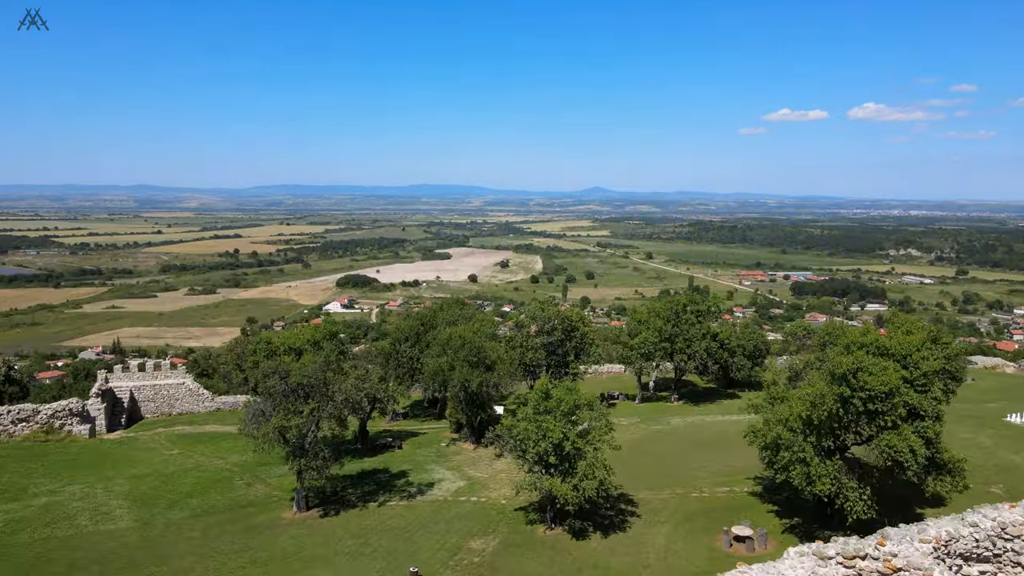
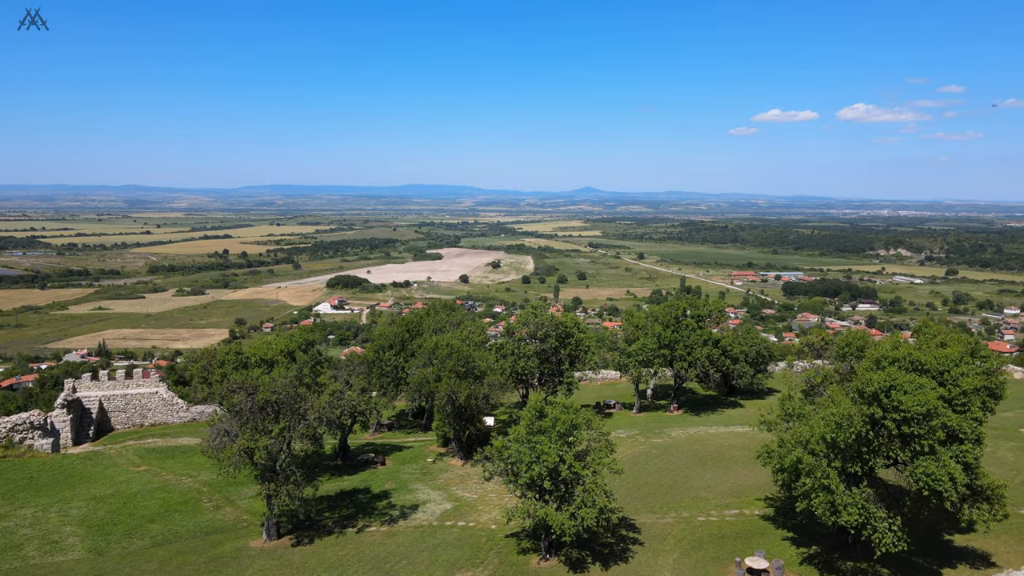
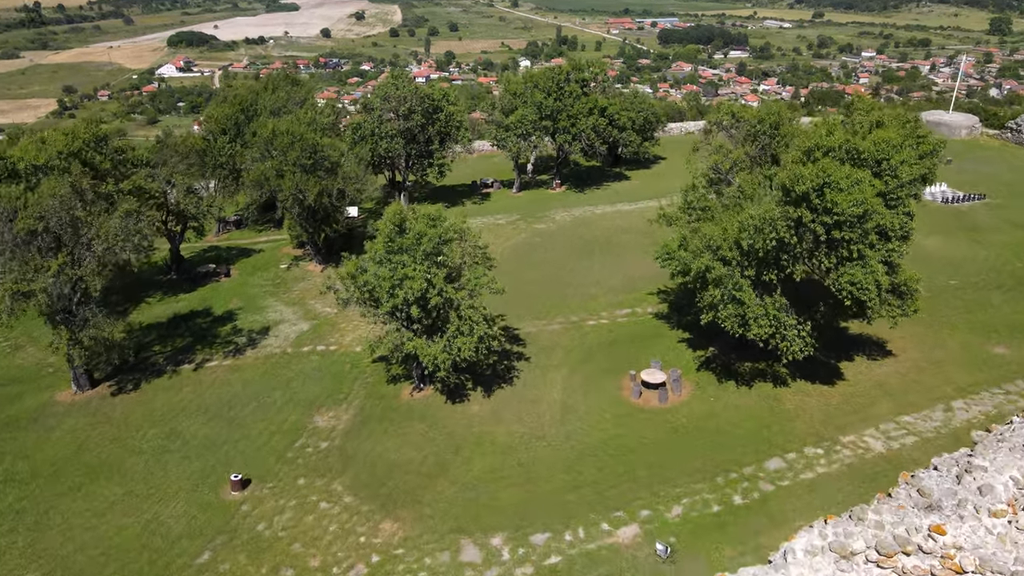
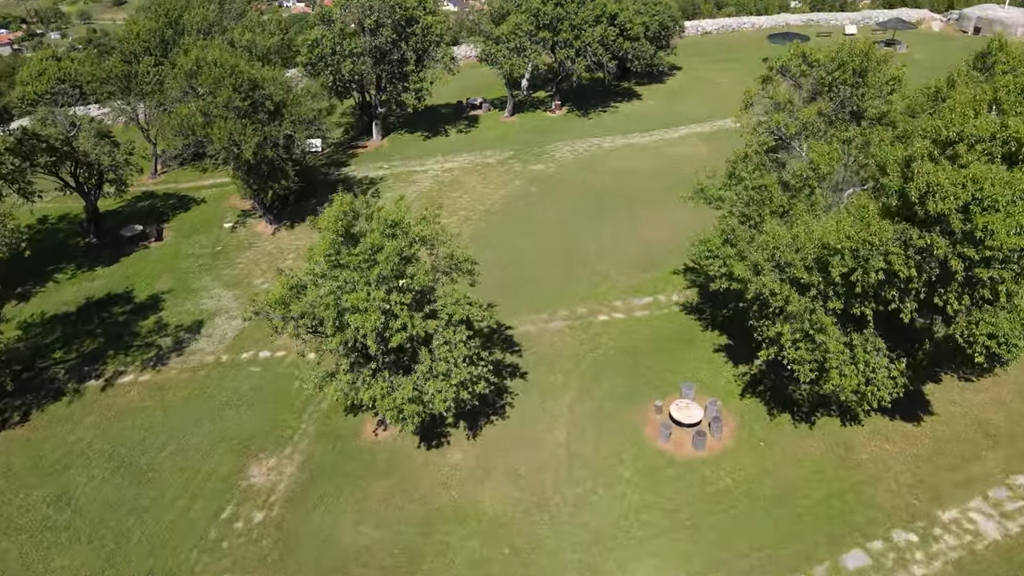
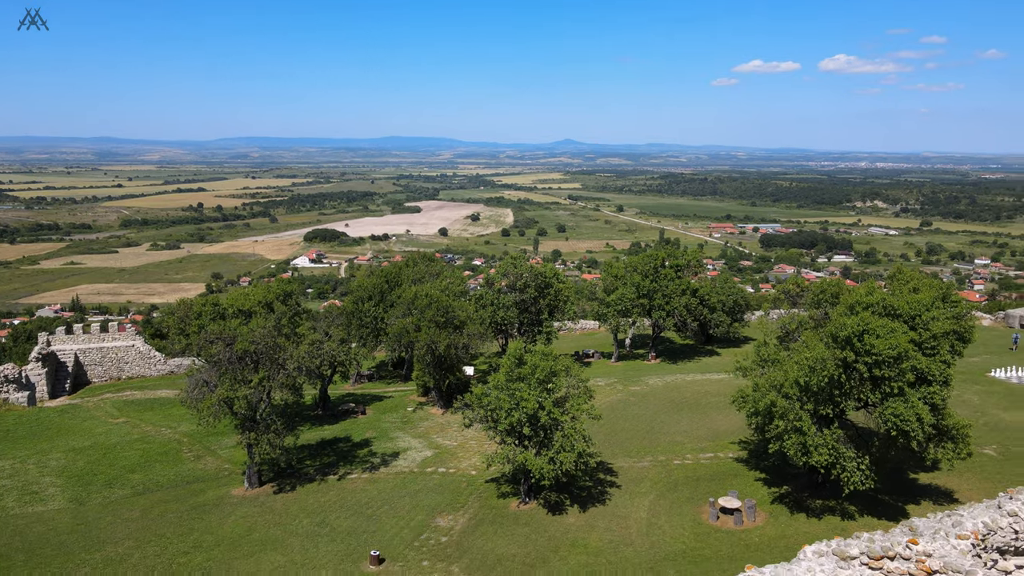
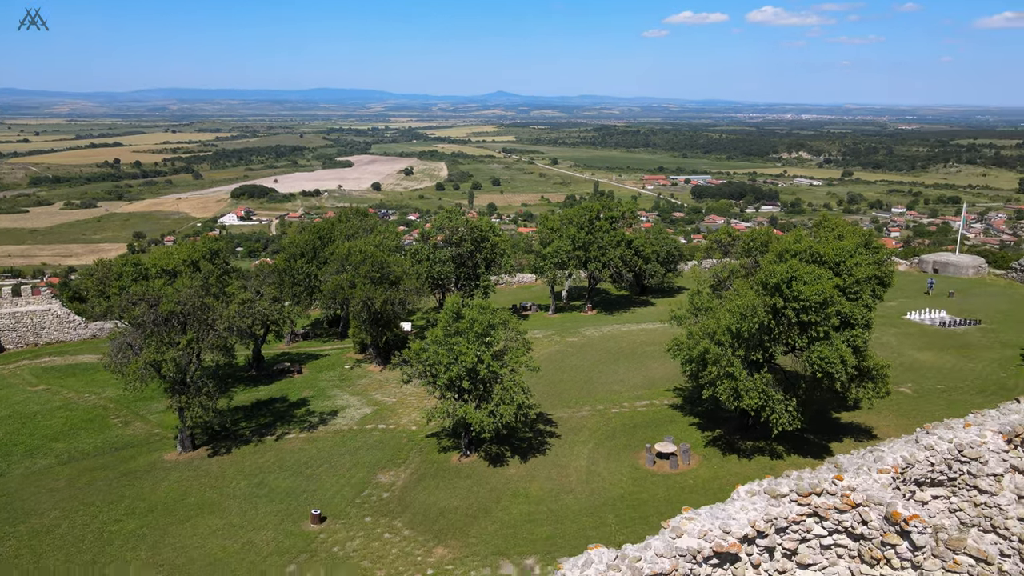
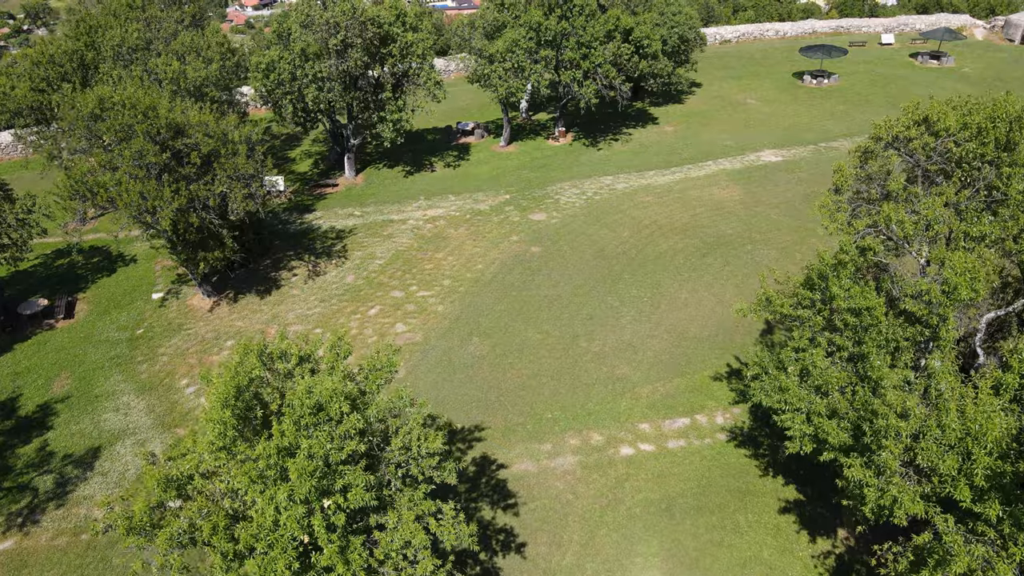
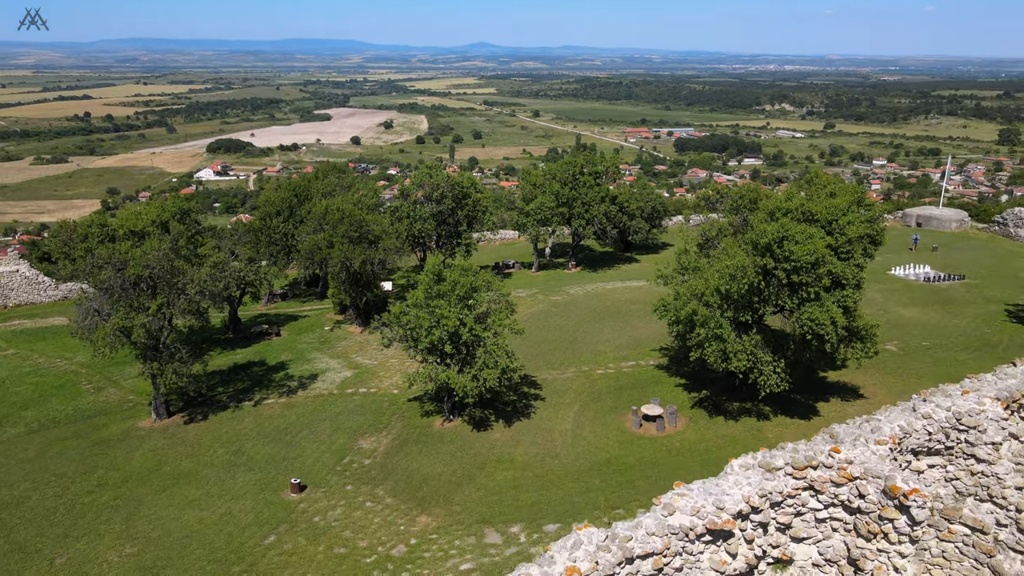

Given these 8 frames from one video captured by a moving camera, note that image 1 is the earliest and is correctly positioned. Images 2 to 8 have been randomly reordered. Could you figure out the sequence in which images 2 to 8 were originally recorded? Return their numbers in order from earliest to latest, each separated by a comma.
2, 5, 6, 8, 3, 4, 7
